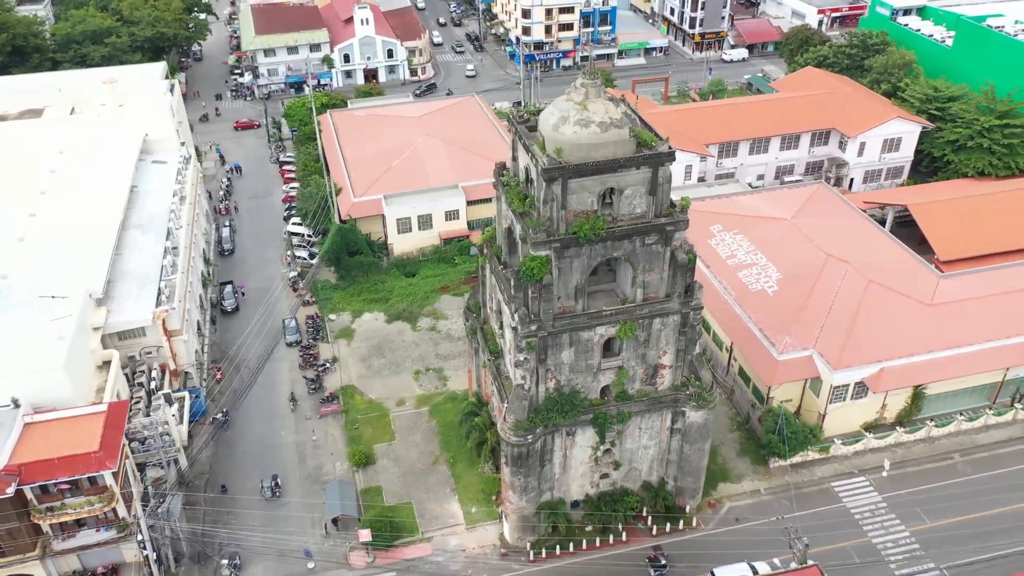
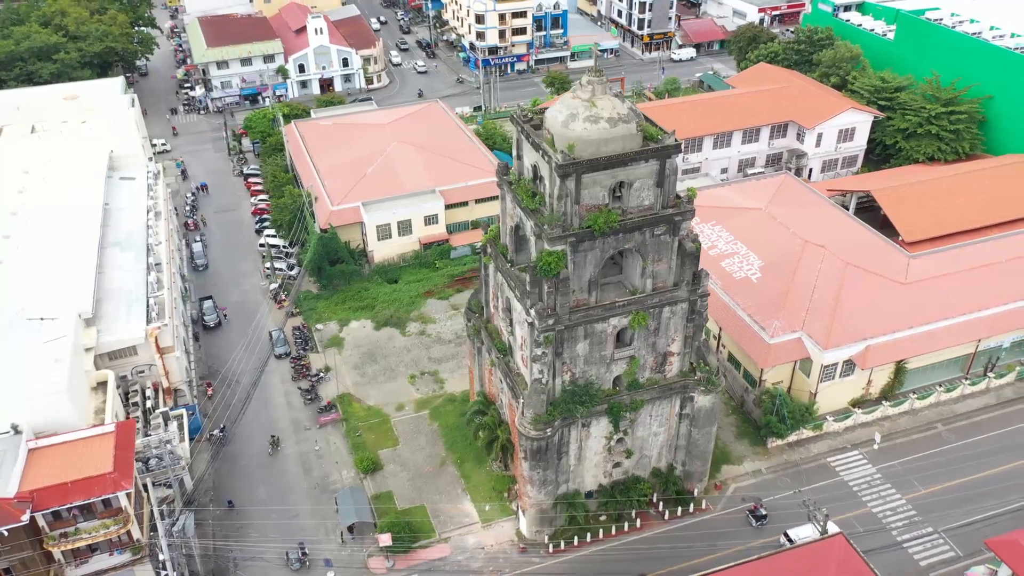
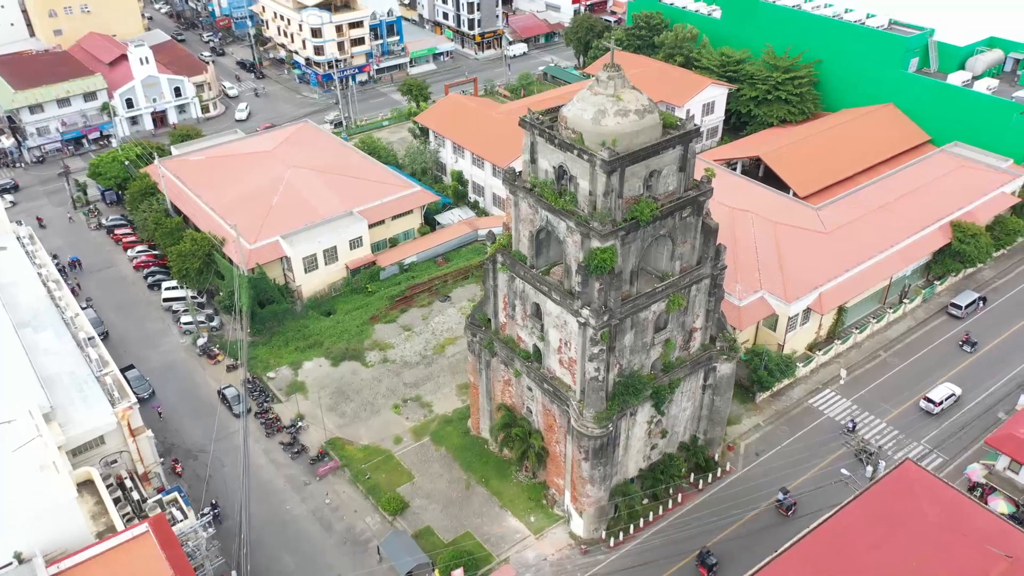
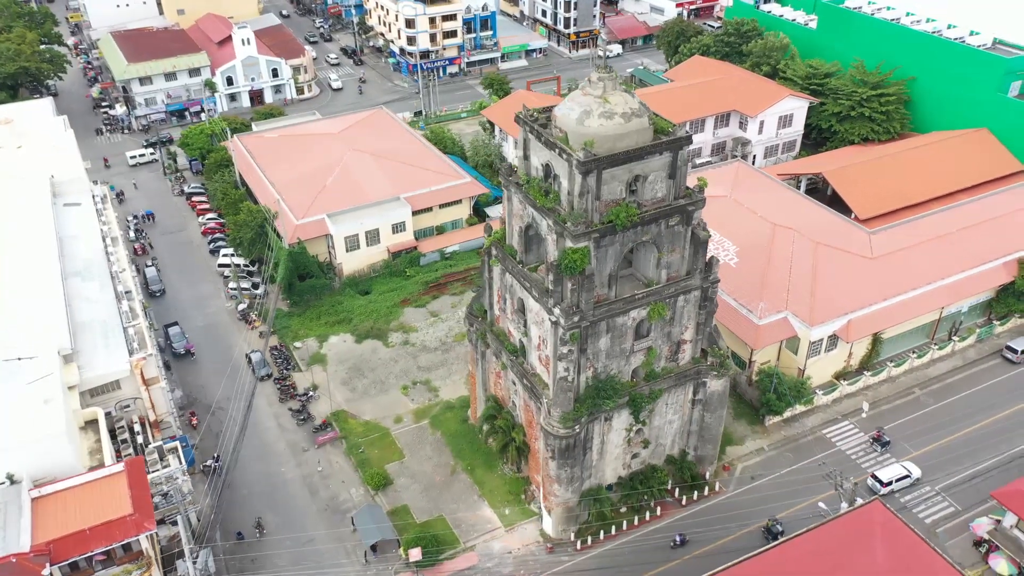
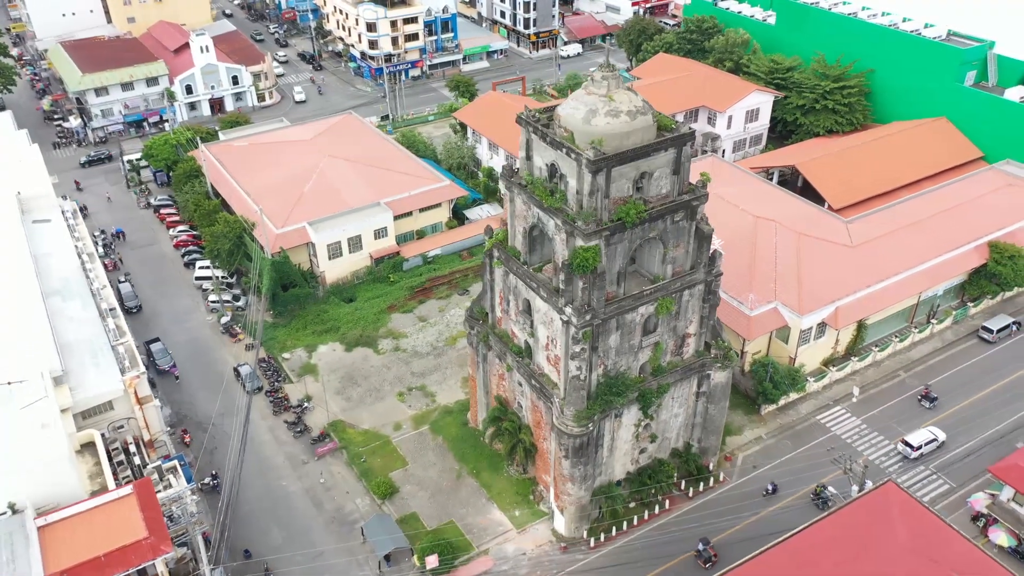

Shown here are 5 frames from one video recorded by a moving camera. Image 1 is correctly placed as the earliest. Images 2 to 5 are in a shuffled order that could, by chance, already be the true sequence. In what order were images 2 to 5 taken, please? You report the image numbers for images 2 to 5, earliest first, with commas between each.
2, 4, 5, 3
